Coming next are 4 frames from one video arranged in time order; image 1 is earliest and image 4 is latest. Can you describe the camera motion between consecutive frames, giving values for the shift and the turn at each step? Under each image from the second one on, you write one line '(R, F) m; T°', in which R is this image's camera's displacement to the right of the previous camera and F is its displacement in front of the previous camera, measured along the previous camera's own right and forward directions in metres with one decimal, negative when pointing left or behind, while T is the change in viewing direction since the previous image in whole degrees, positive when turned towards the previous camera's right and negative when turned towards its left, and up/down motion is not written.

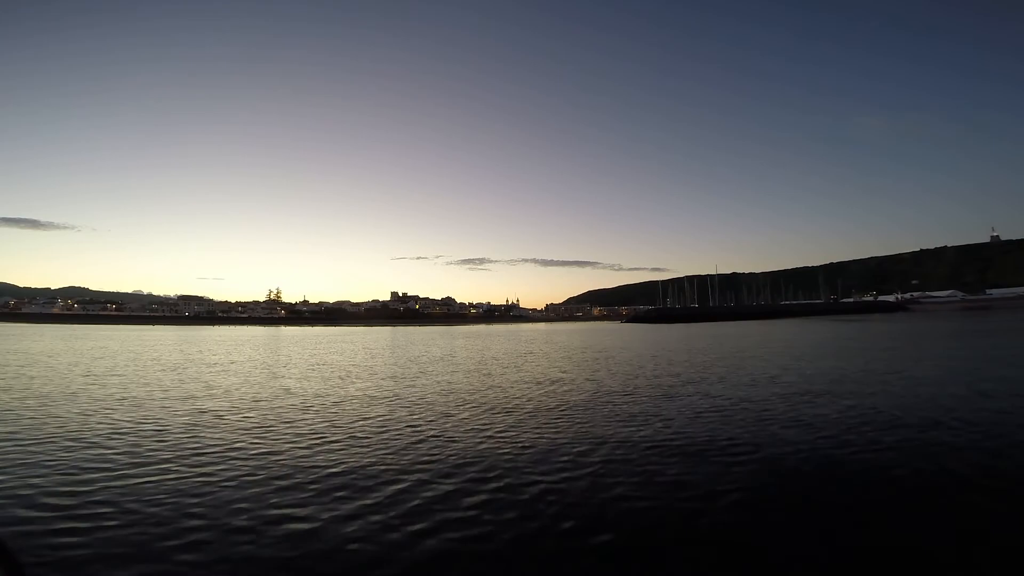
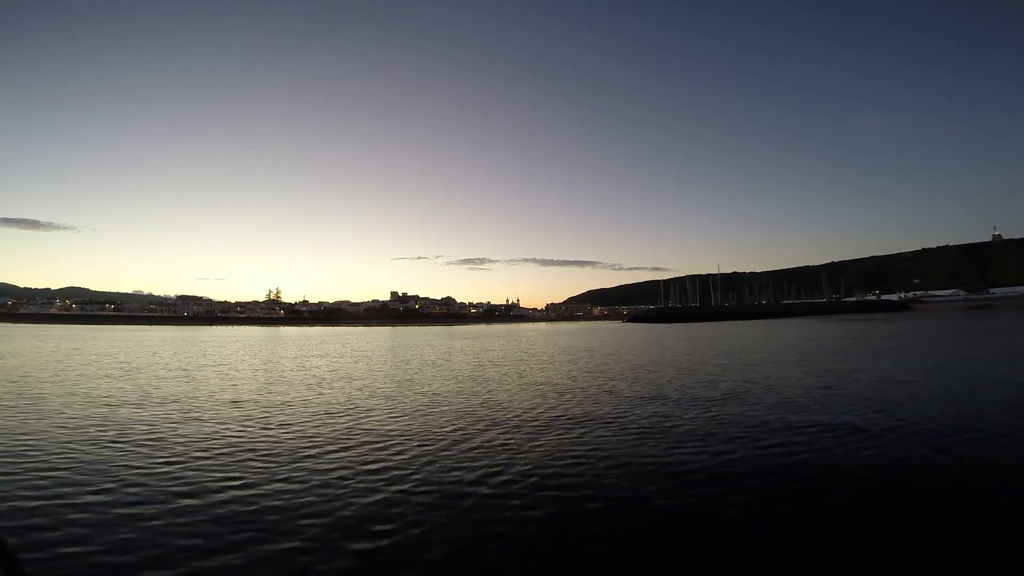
(0.0, +0.5) m; 0°
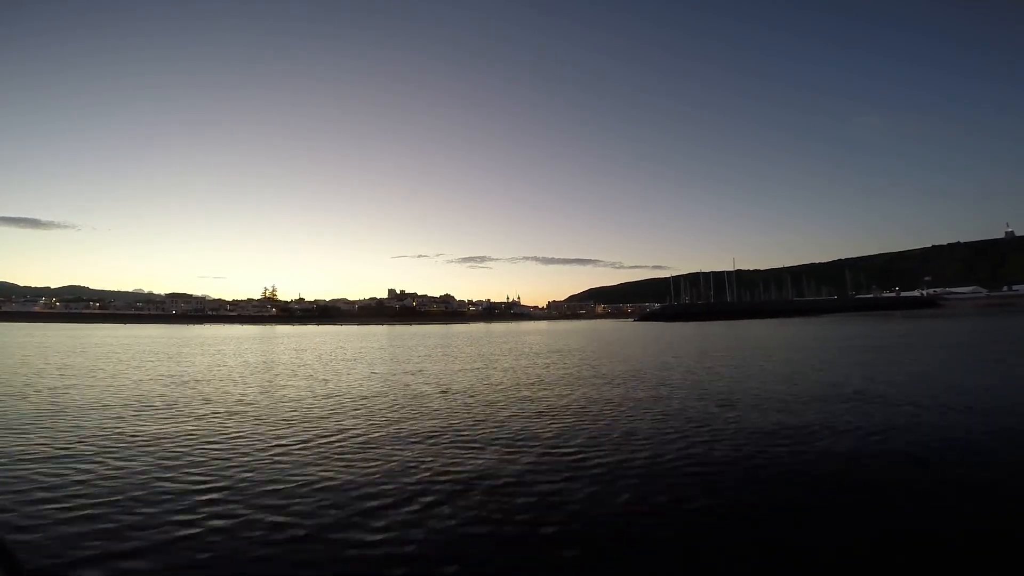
(-0.1, +3.8) m; 0°
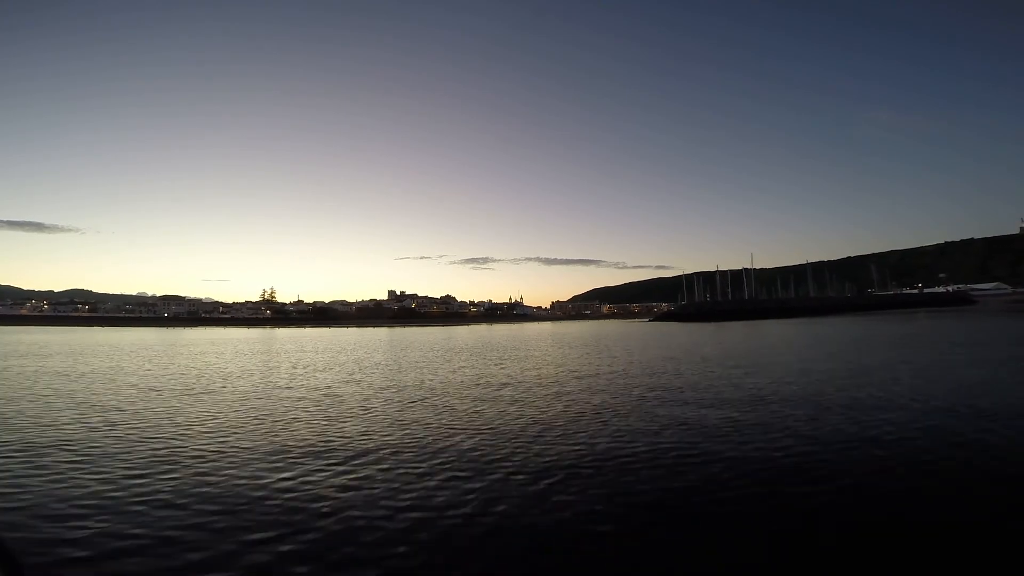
(-0.1, +3.6) m; 0°
